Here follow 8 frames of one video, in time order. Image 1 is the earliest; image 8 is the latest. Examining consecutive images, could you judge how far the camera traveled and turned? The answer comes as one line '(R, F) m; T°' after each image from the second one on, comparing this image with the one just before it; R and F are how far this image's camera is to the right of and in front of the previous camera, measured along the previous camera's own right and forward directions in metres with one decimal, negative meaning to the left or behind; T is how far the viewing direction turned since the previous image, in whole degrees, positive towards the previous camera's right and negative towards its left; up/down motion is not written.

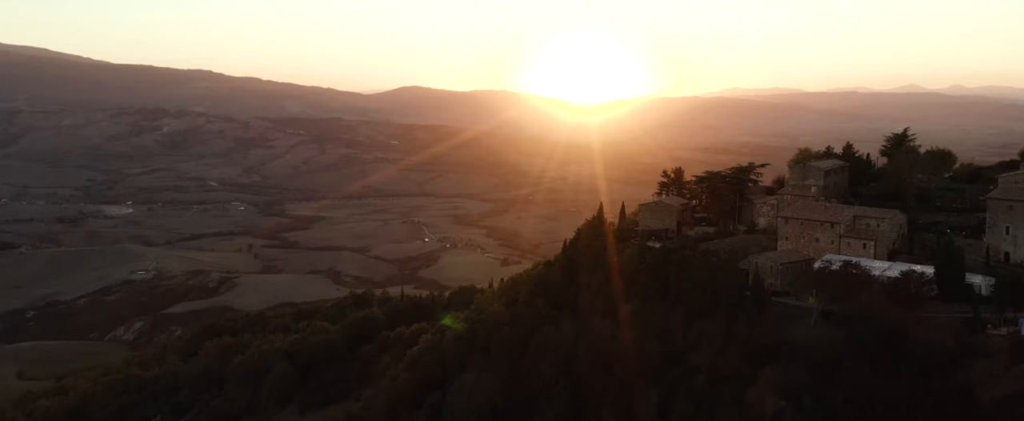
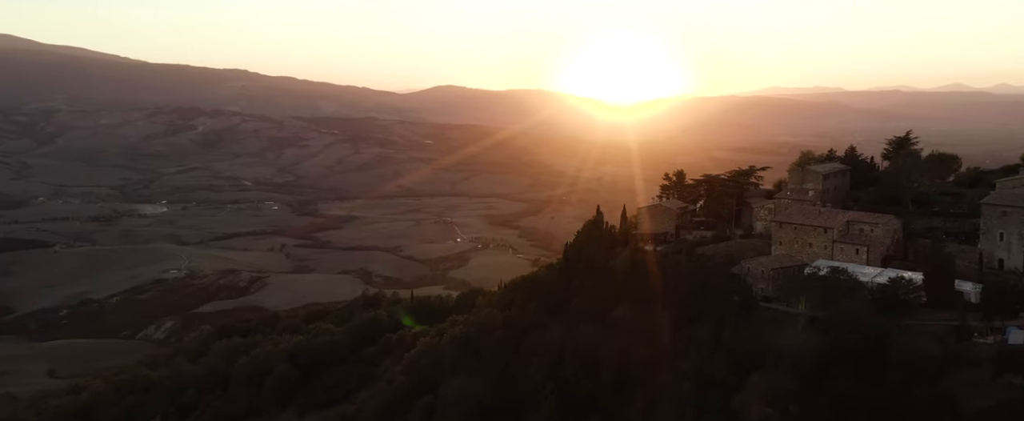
(+0.8, +0.1) m; -1°
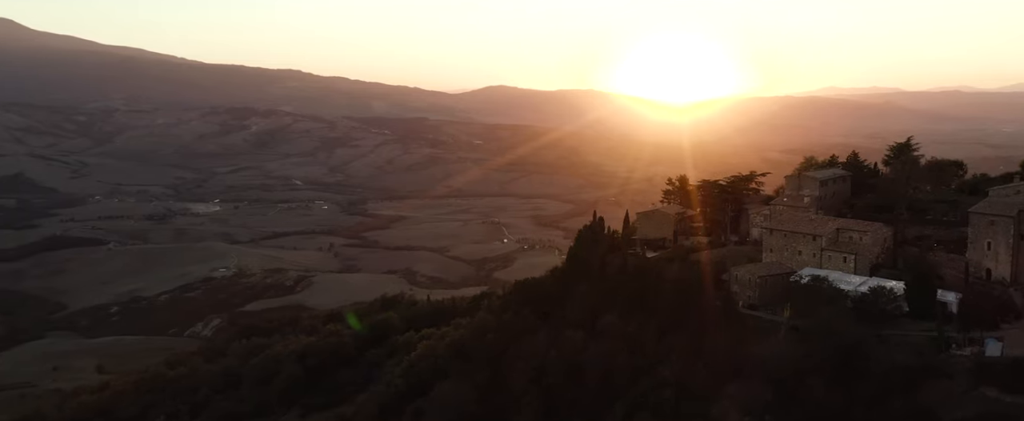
(+1.1, -0.1) m; -2°
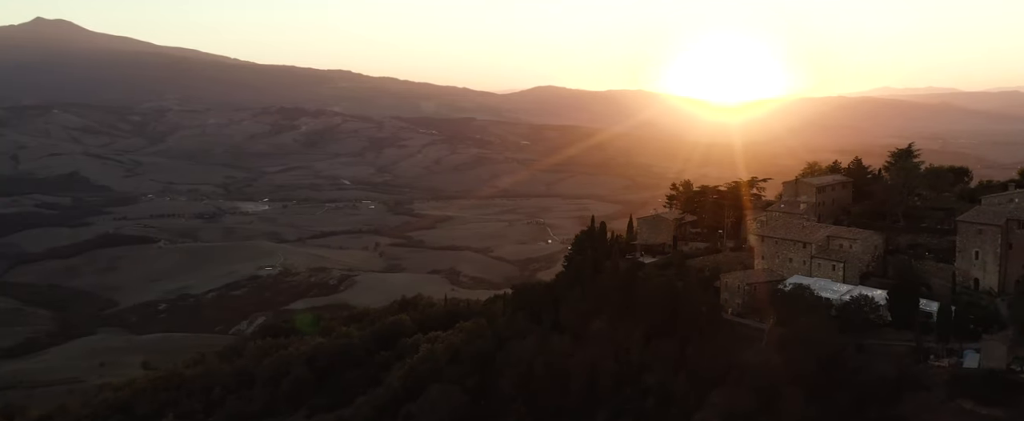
(+1.0, -0.1) m; -2°
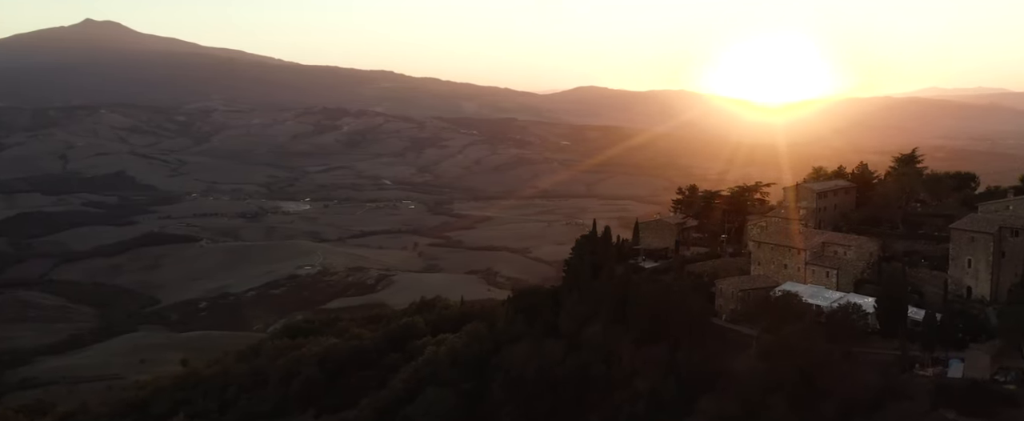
(+0.8, -0.1) m; -2°
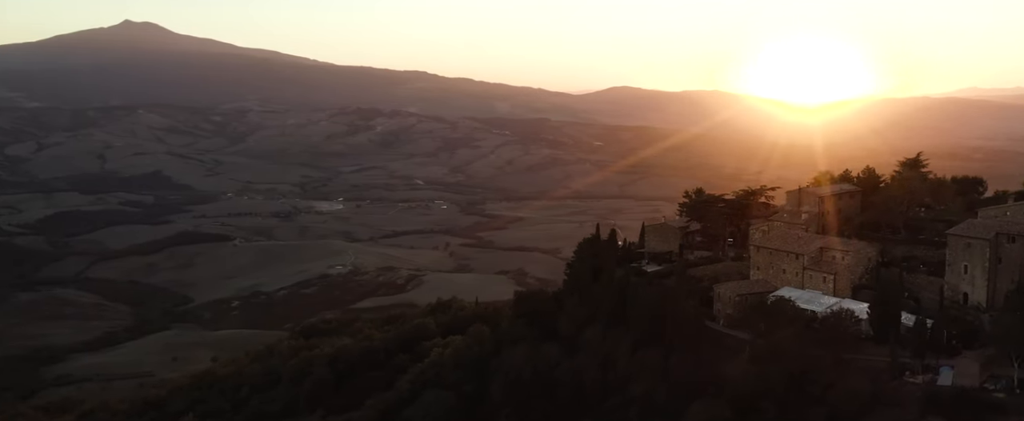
(+0.6, -0.1) m; -2°
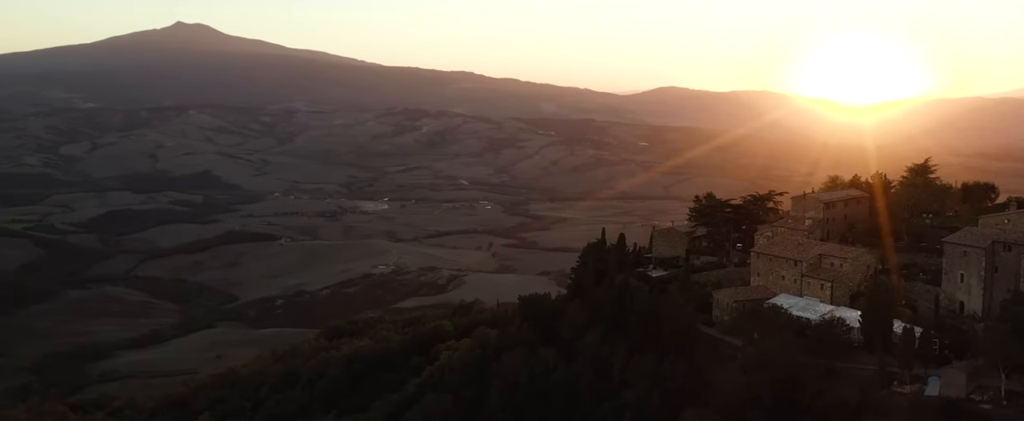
(+0.8, -0.2) m; -2°
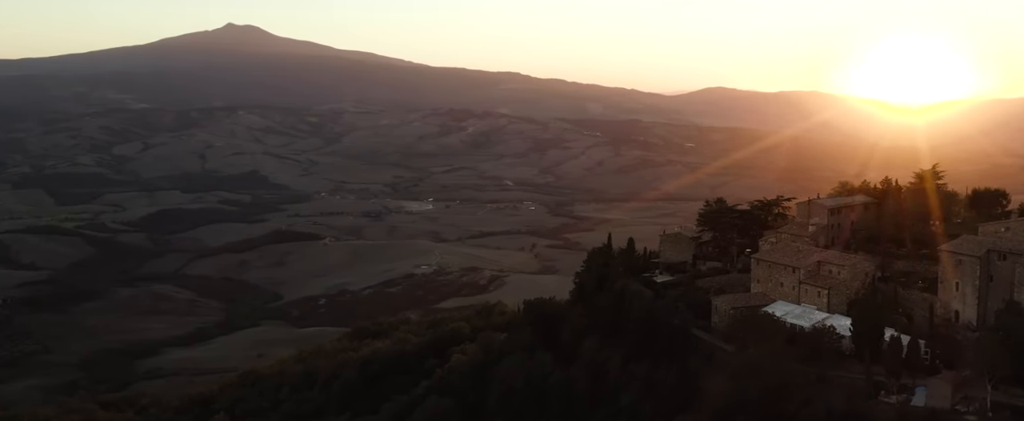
(+0.8, -0.2) m; -2°
